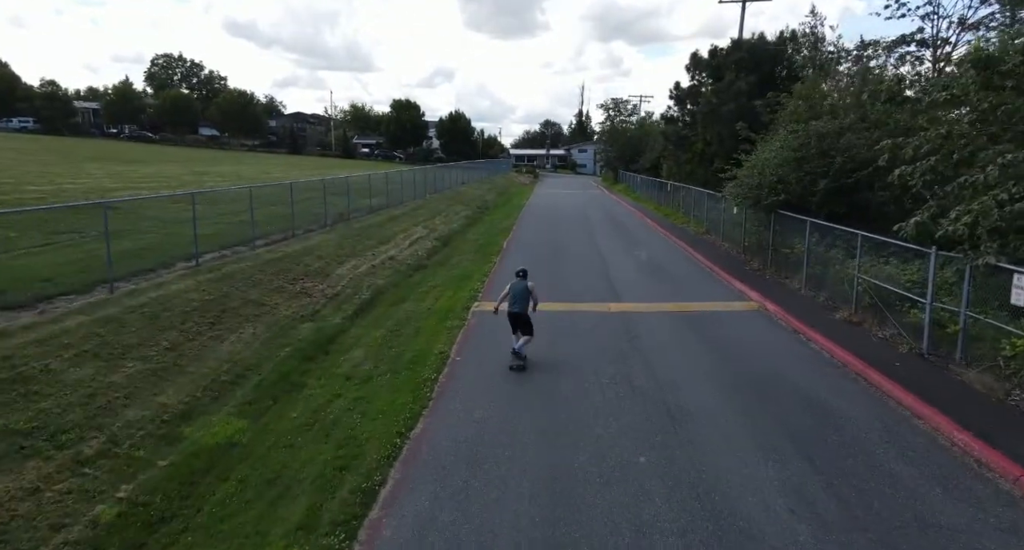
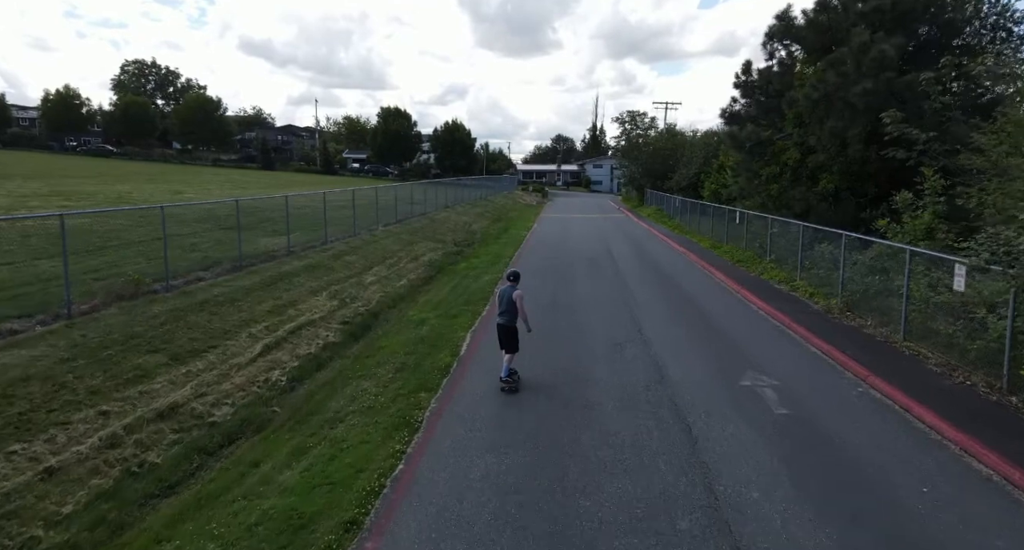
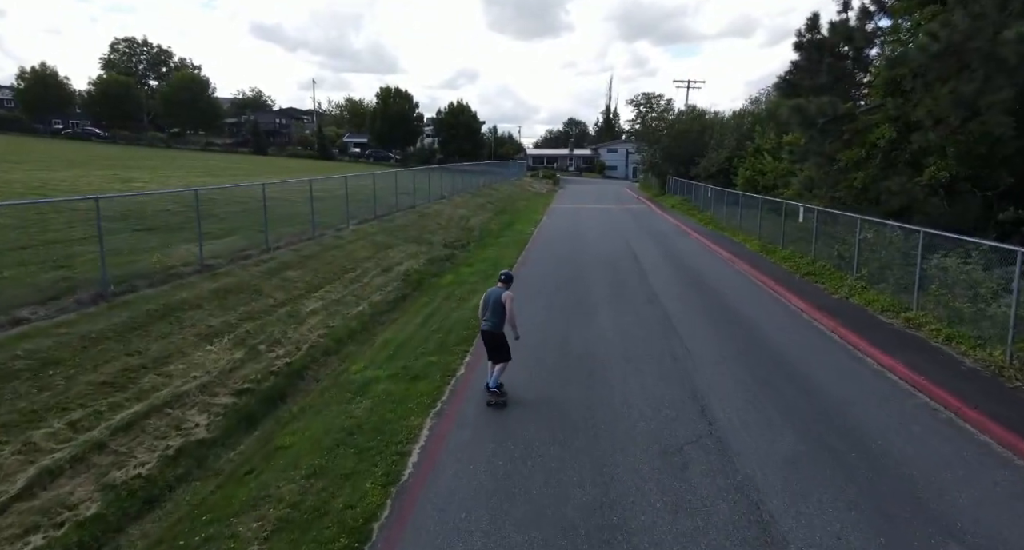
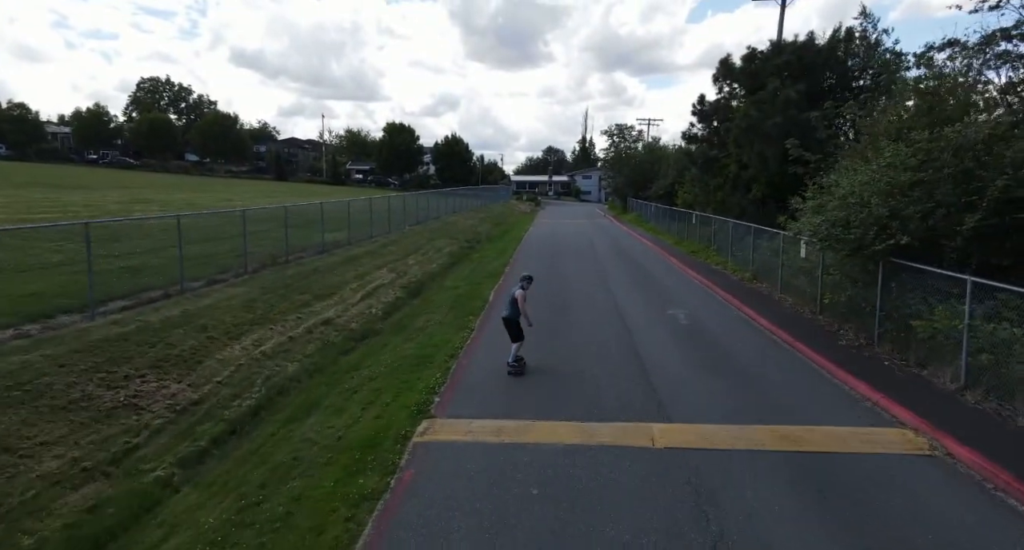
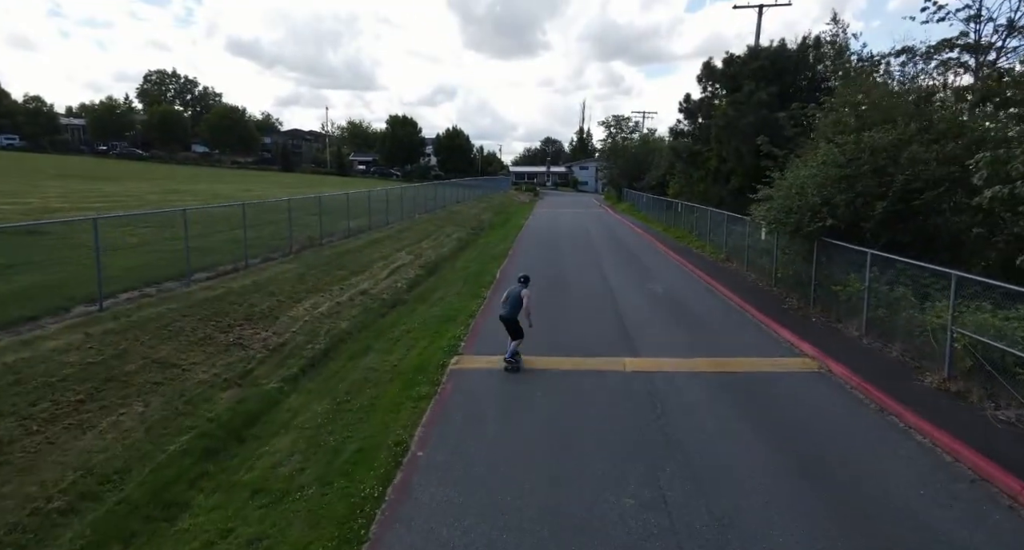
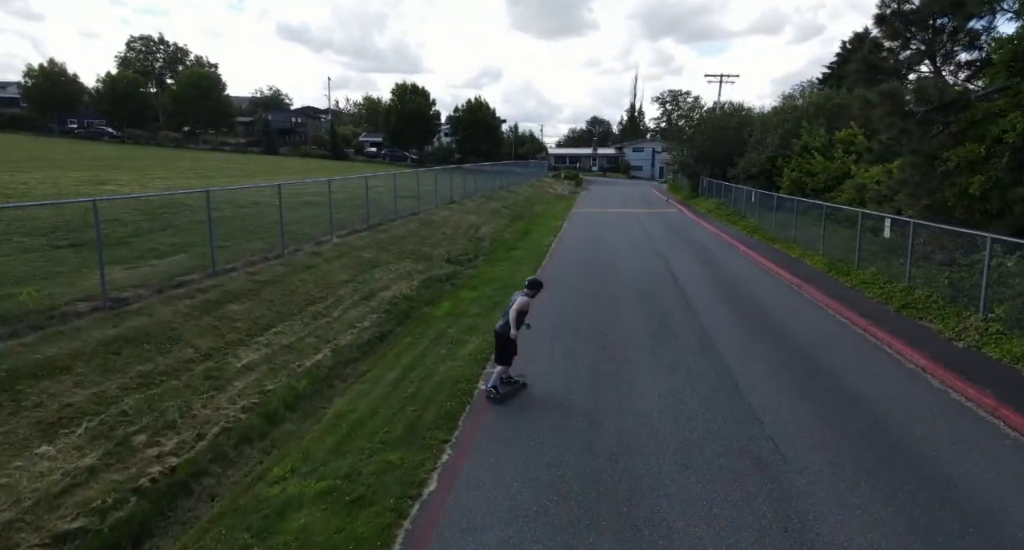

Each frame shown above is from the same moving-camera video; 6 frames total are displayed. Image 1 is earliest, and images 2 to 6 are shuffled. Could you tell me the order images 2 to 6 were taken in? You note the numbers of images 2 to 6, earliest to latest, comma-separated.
5, 4, 2, 3, 6
